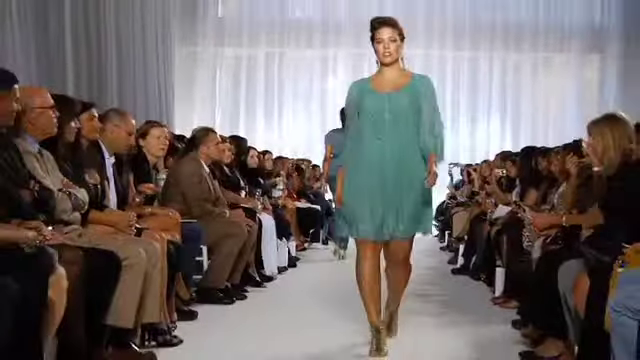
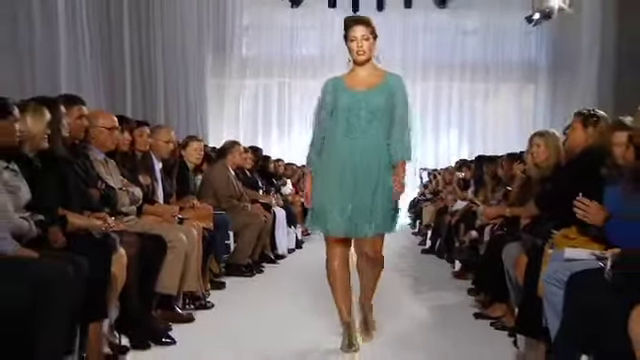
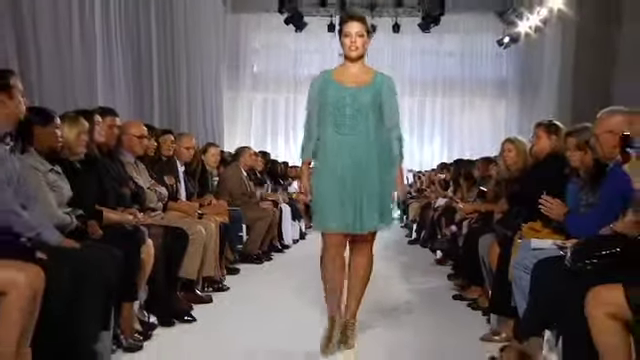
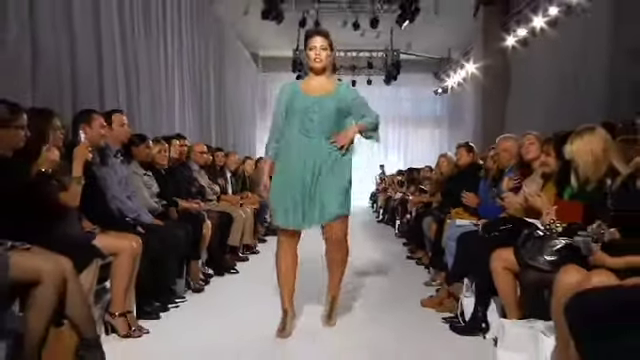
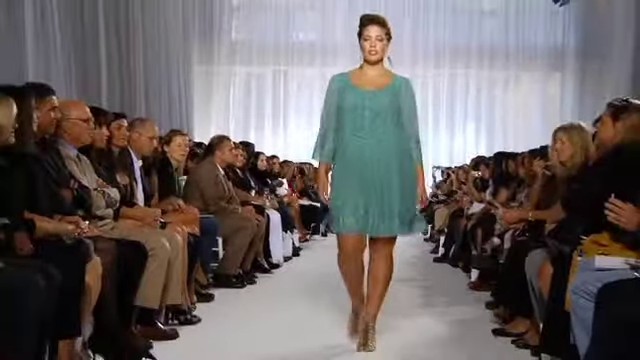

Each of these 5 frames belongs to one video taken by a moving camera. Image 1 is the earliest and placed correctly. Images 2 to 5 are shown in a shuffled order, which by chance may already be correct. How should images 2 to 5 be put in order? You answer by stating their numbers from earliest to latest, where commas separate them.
5, 2, 3, 4
